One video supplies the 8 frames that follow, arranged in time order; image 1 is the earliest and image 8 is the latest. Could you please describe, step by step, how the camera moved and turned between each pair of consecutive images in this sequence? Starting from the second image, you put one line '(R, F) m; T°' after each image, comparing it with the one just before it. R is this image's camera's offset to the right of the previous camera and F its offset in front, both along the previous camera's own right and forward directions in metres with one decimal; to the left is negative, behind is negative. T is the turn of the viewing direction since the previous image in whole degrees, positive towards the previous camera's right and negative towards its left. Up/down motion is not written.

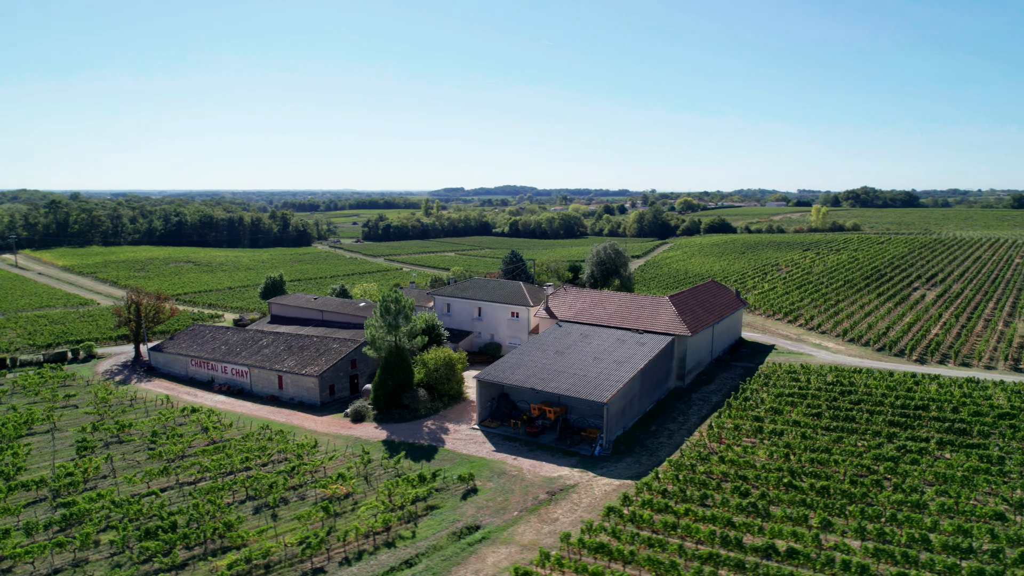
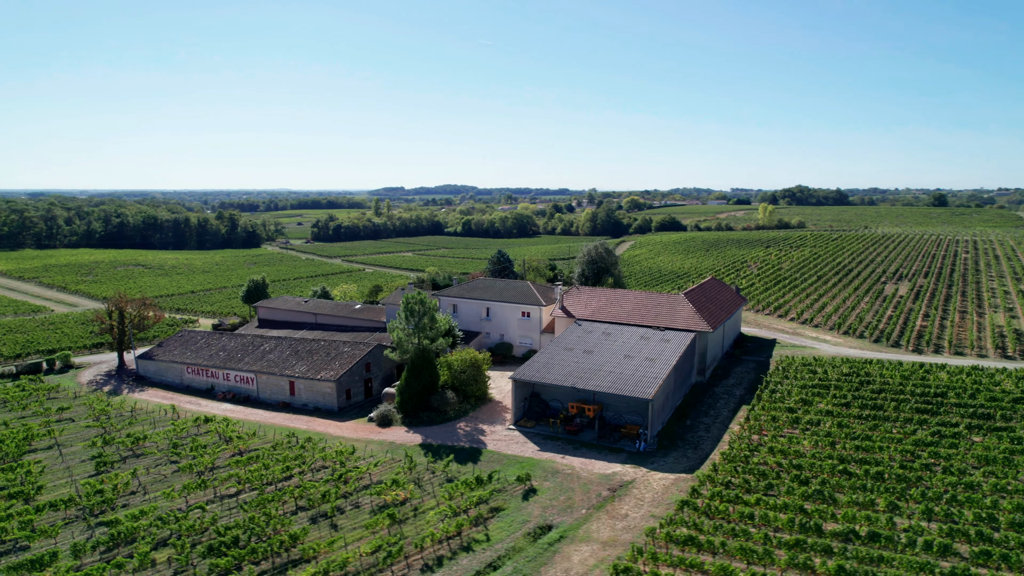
(-3.5, +0.1) m; +5°
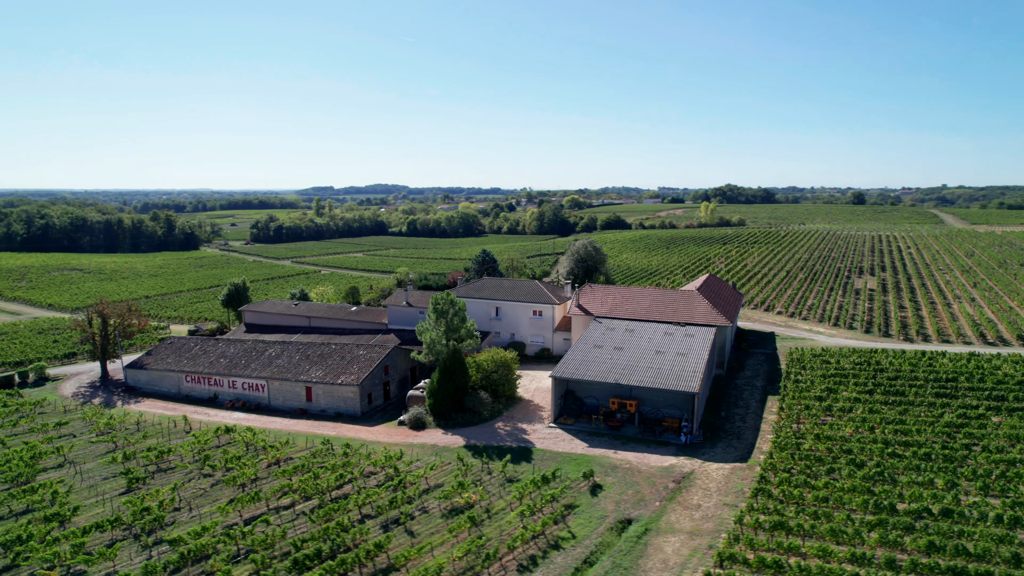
(-4.0, +0.1) m; +6°
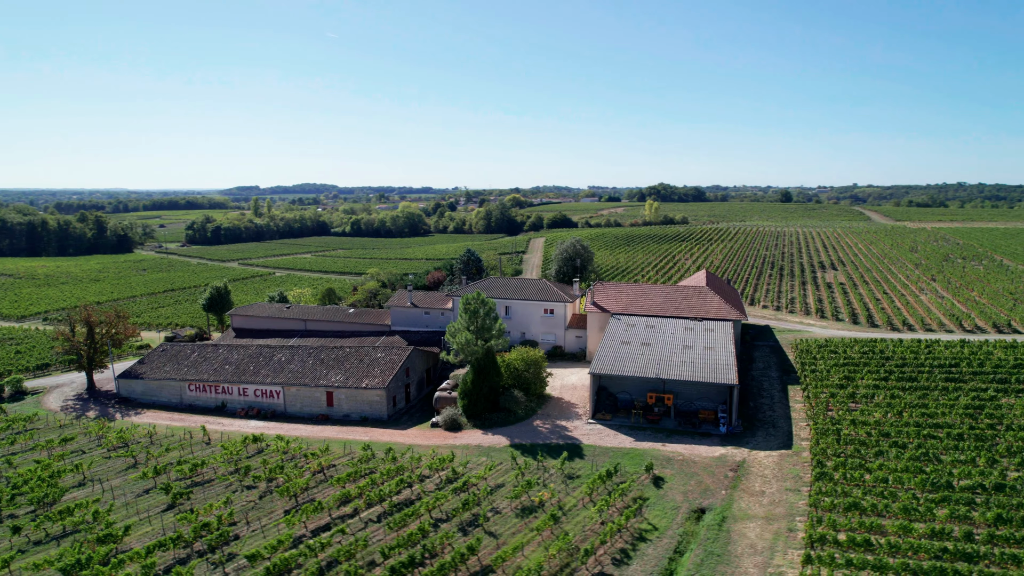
(-4.1, +0.1) m; +6°
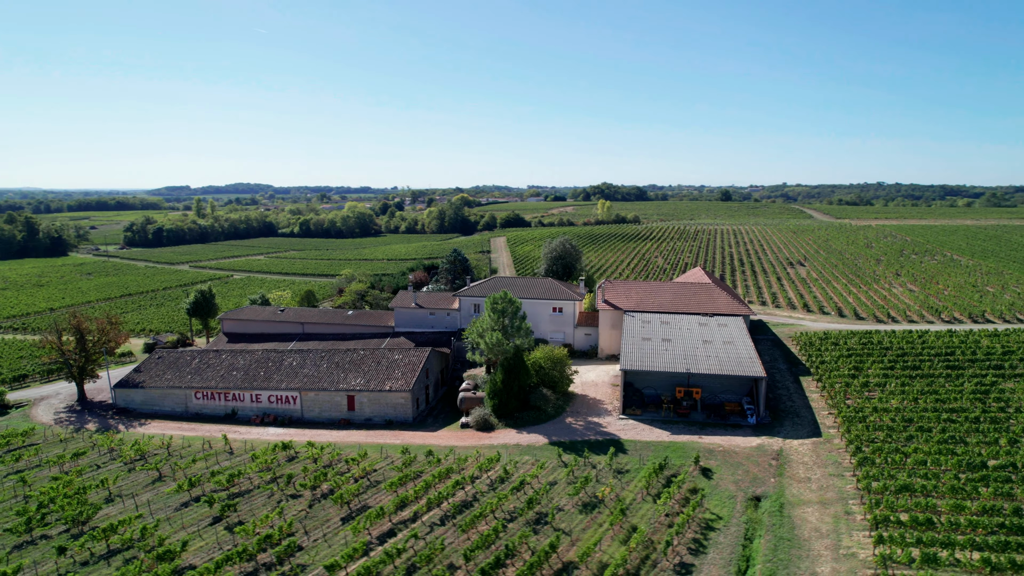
(-3.5, +0.1) m; +5°
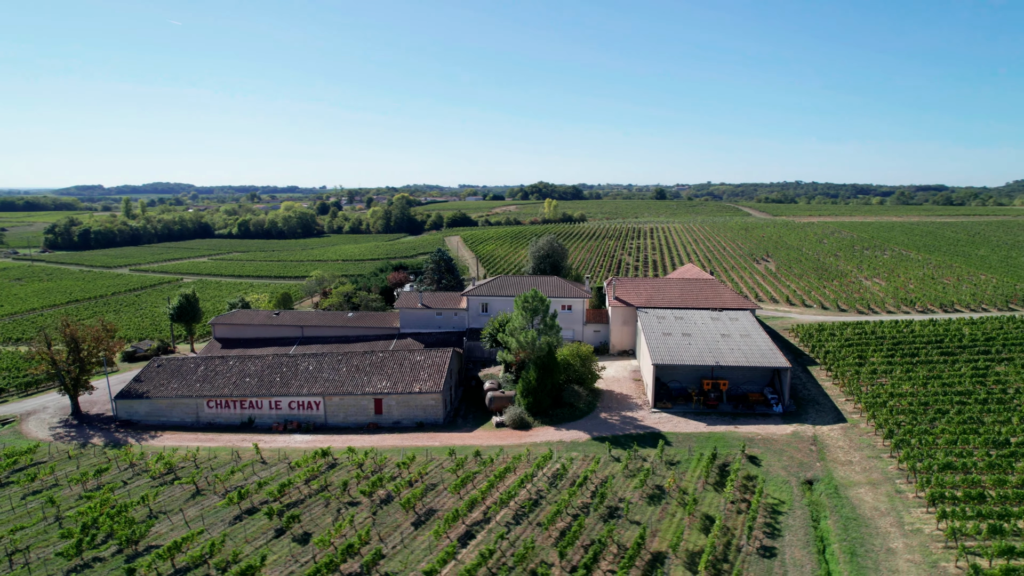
(-4.0, +0.1) m; +6°
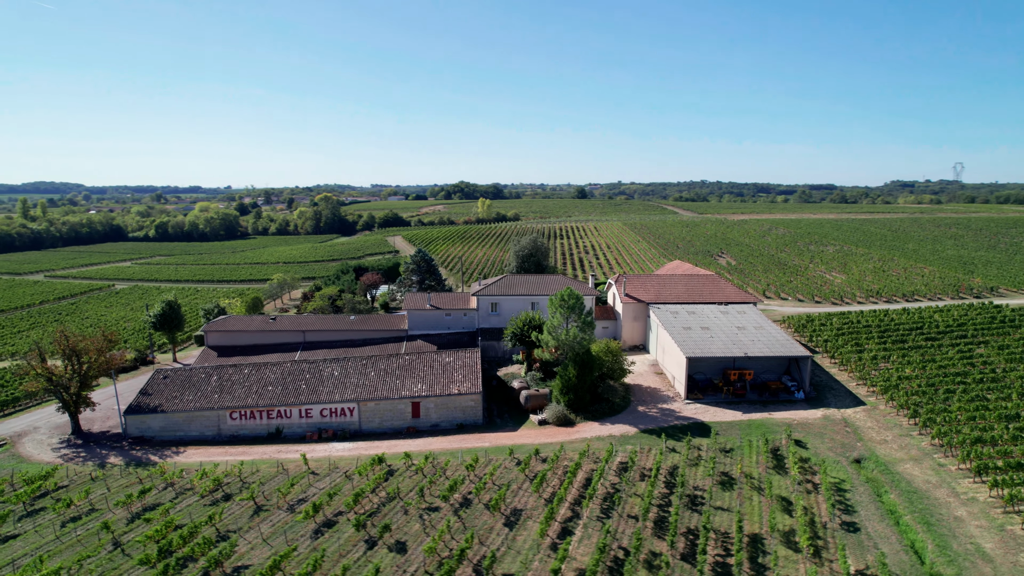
(-5.0, +0.2) m; +7°
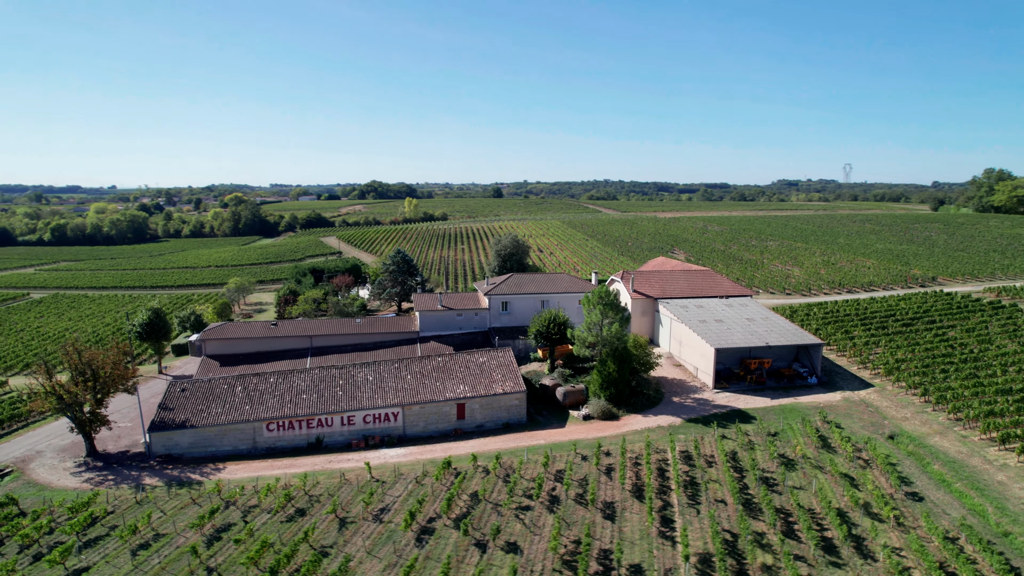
(-5.5, +0.2) m; +8°
